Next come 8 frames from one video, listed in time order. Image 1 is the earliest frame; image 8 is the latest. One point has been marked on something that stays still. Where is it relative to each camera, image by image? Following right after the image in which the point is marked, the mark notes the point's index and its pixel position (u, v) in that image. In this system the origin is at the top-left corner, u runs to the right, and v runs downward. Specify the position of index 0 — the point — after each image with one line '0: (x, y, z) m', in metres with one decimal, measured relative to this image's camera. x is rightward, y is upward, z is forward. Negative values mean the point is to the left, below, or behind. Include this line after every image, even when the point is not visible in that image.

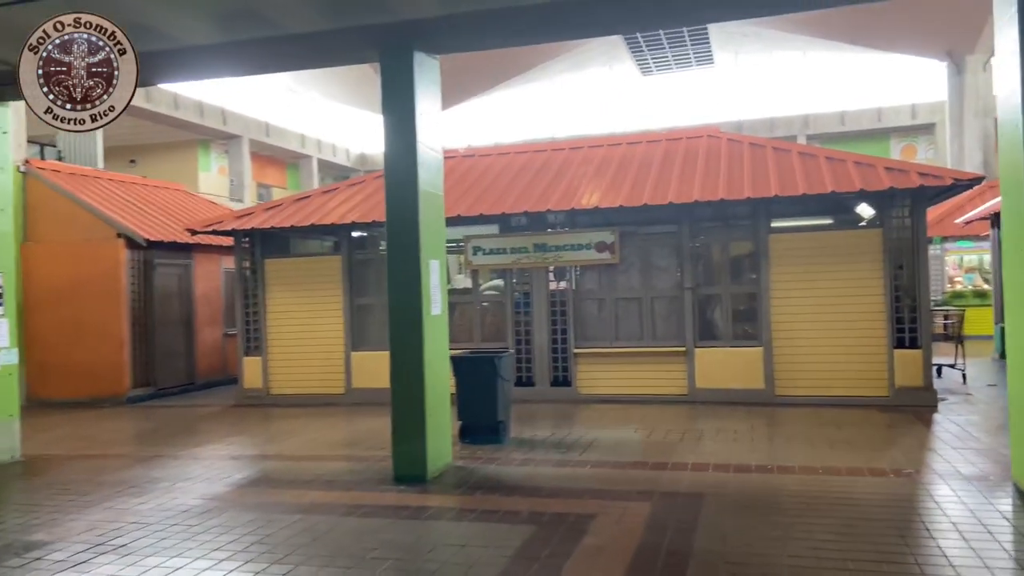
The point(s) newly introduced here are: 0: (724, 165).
0: (+3.5, +2.1, +12.4) m
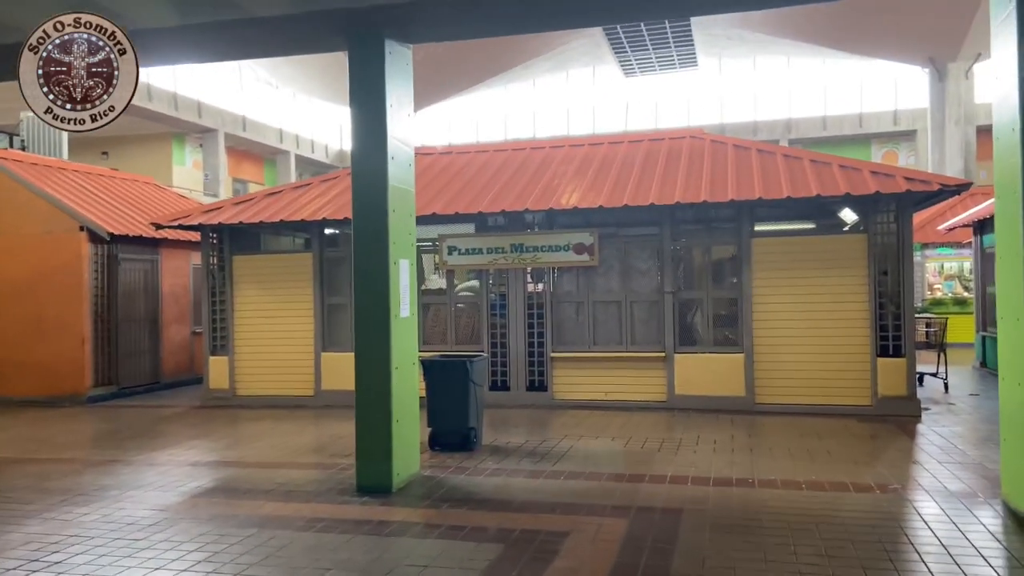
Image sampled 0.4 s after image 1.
0: (+3.2, +2.0, +12.2) m
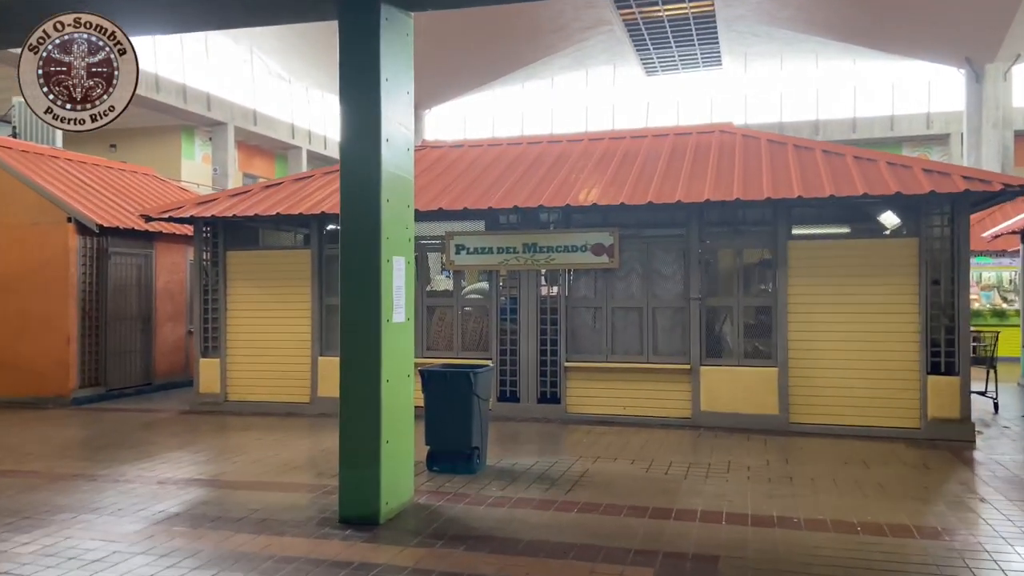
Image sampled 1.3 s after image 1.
0: (+3.4, +1.9, +11.2) m
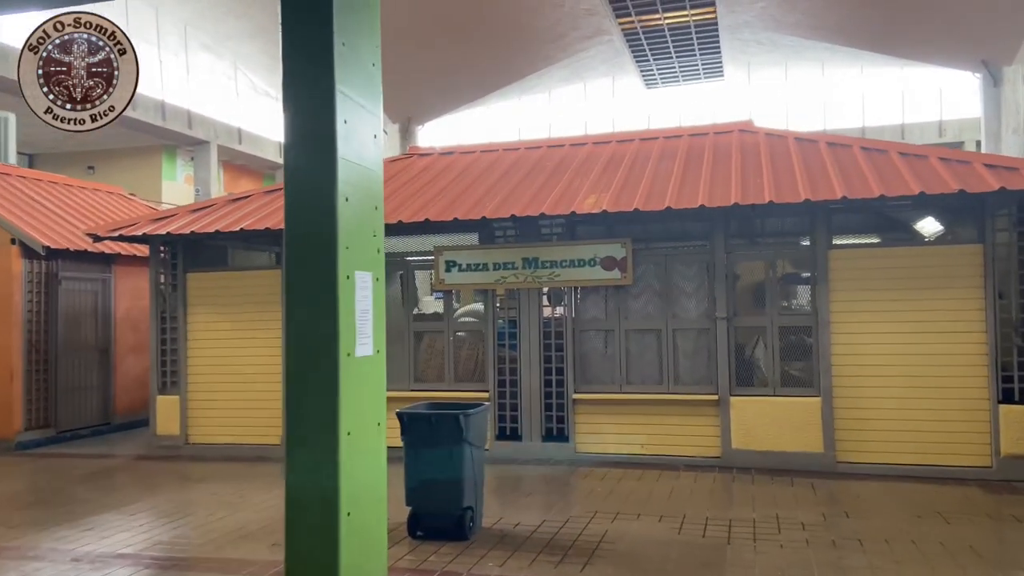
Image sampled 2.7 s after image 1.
0: (+3.4, +1.7, +9.8) m
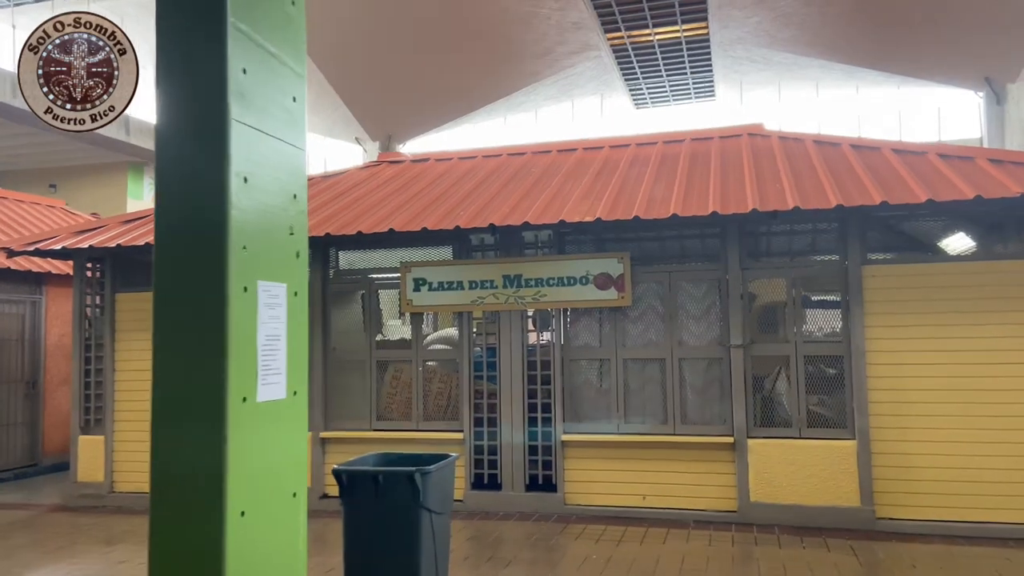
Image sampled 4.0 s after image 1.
0: (+3.1, +1.4, +8.5) m
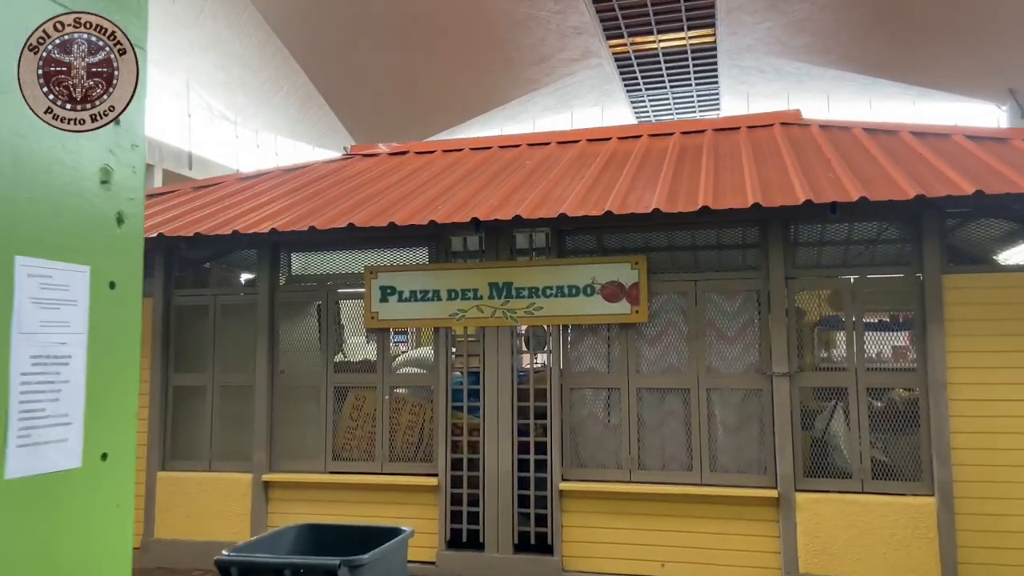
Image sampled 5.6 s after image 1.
0: (+3.0, +1.3, +7.0) m
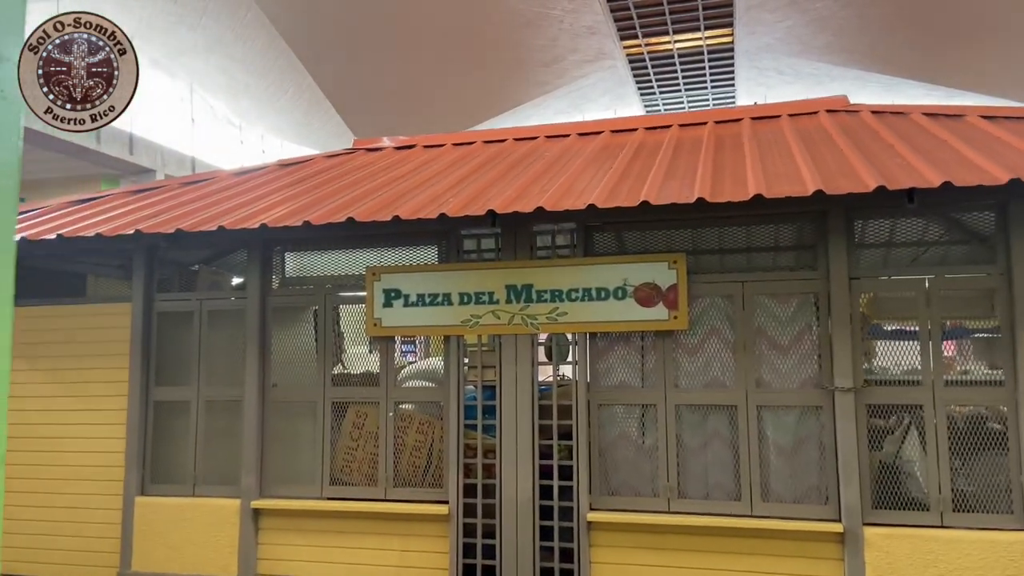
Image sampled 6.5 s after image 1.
0: (+3.2, +1.2, +6.2) m
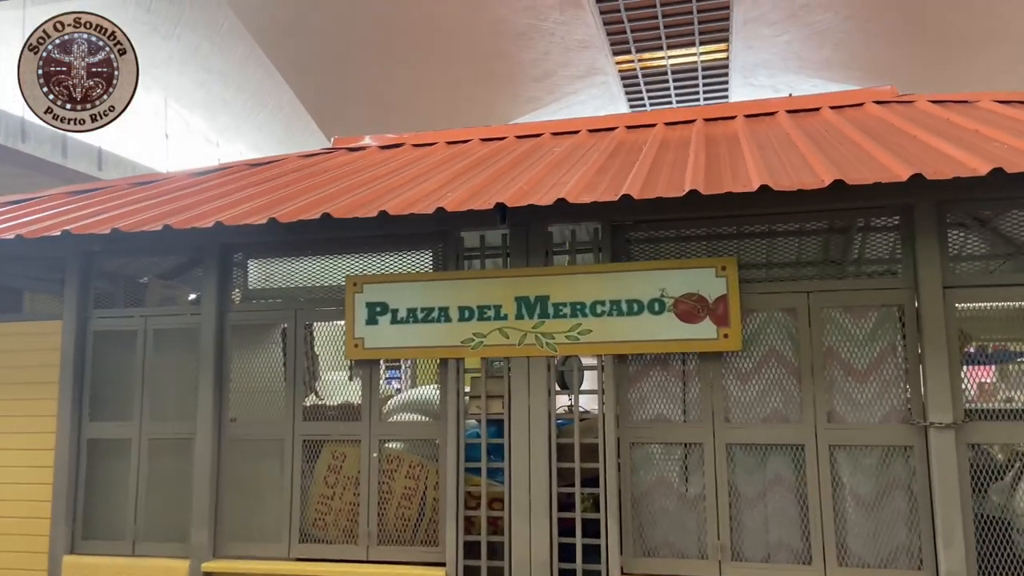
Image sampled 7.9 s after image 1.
0: (+3.3, +1.1, +5.3) m
